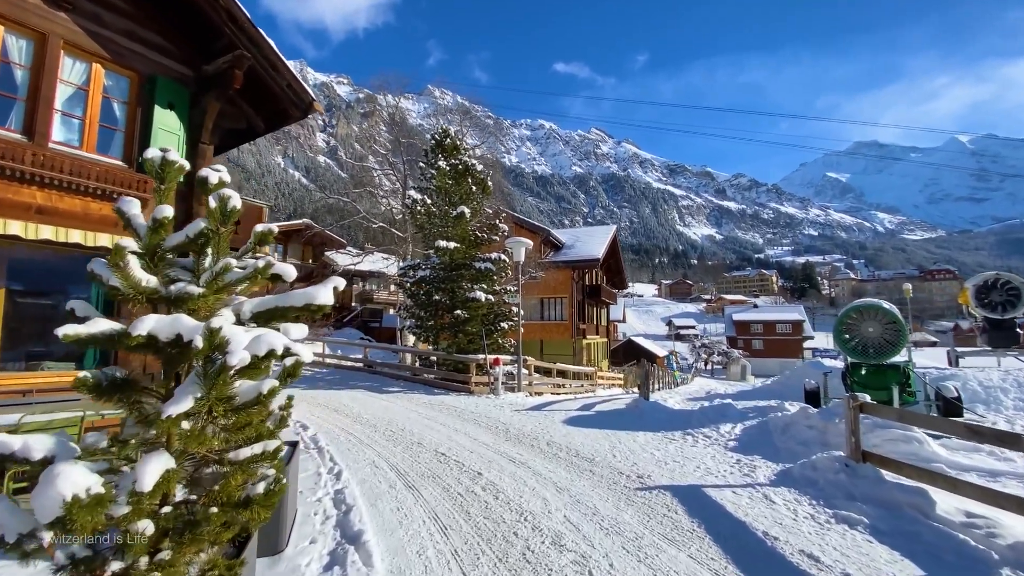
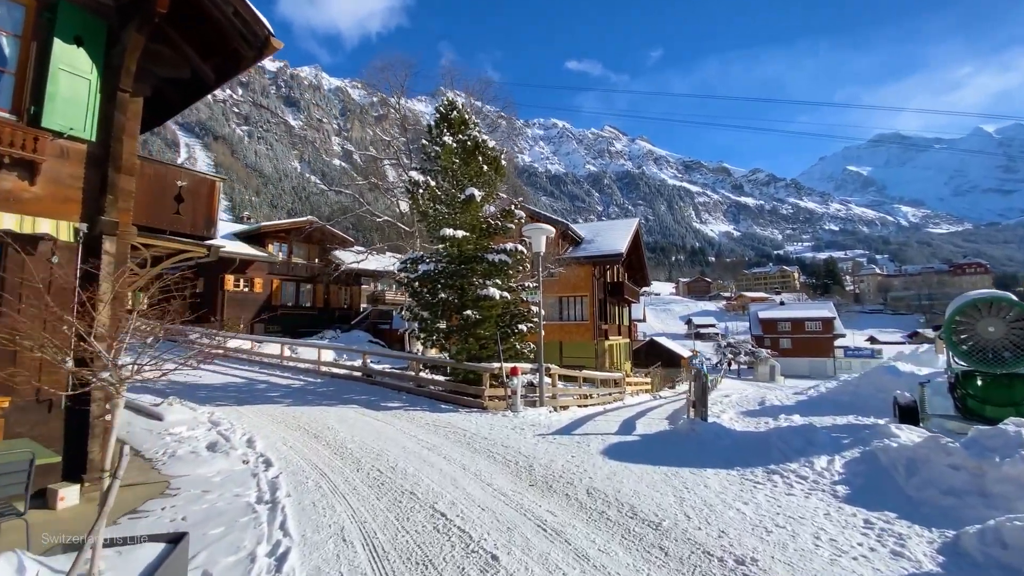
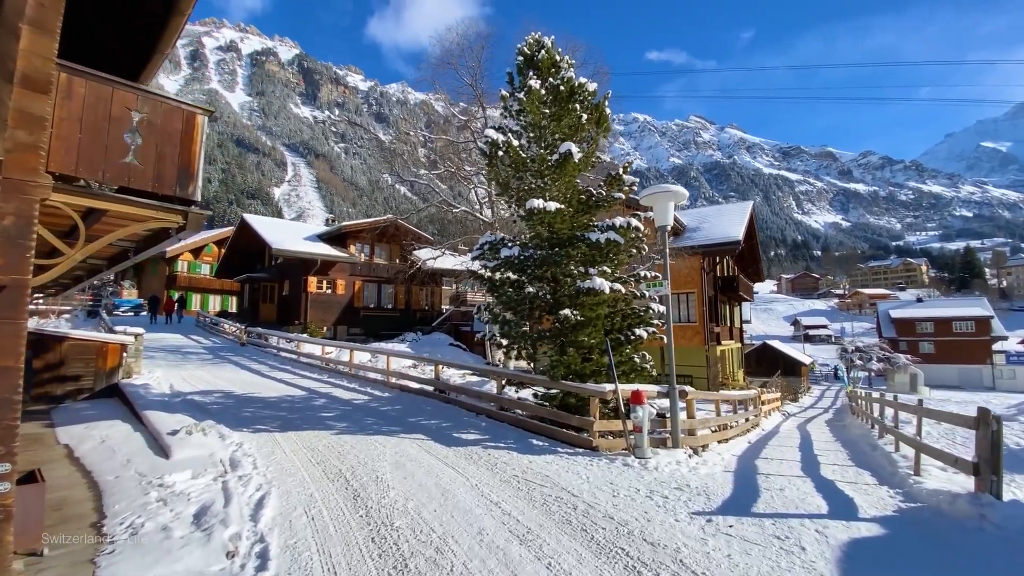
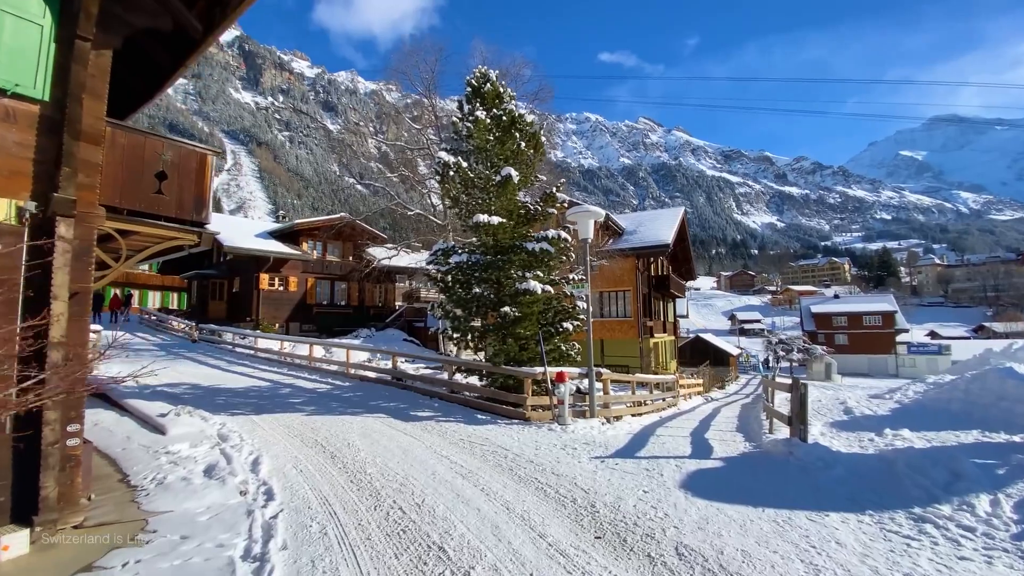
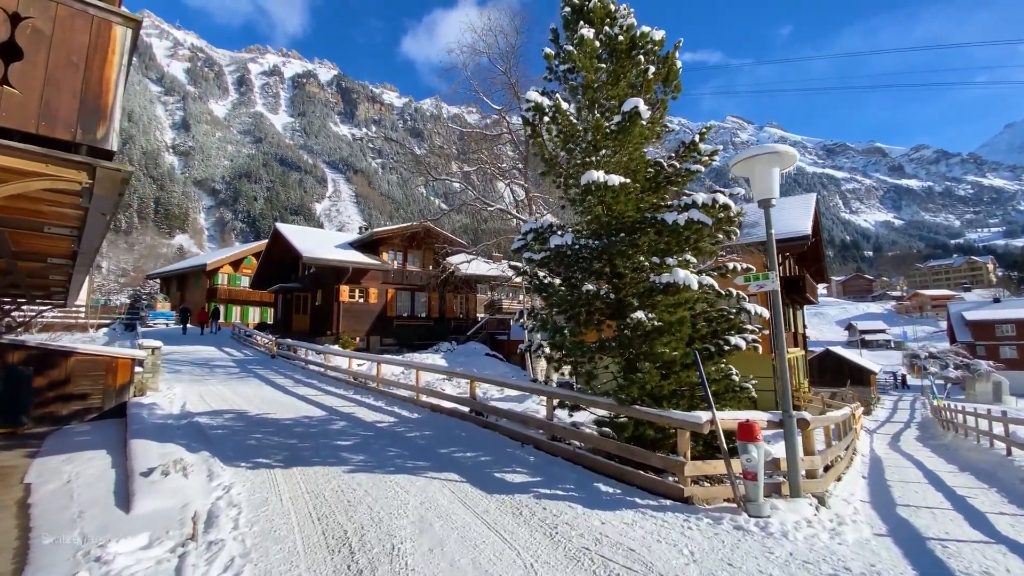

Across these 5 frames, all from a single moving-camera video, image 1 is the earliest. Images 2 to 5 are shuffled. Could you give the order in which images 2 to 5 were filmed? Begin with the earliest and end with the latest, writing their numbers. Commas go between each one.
2, 4, 3, 5
